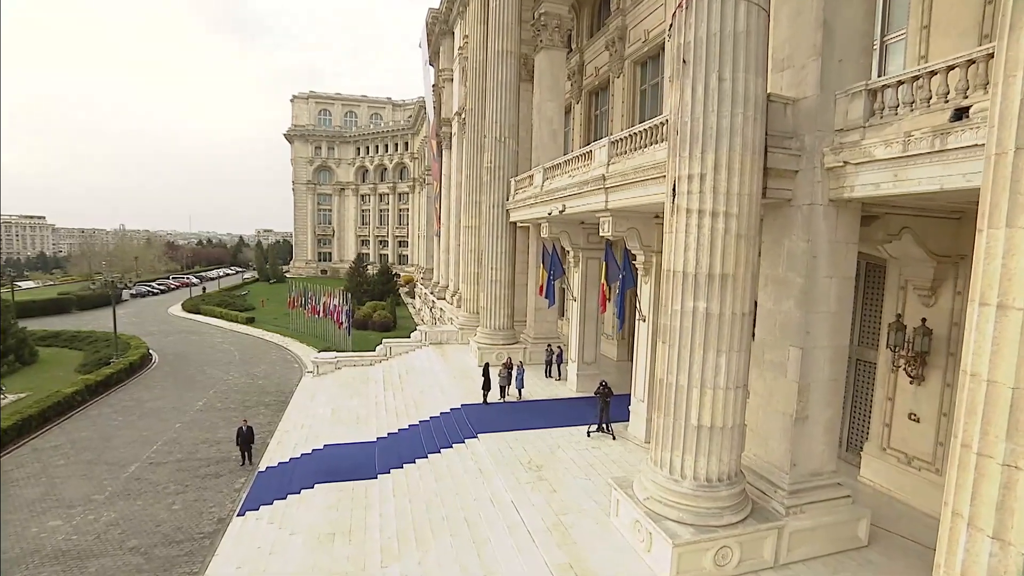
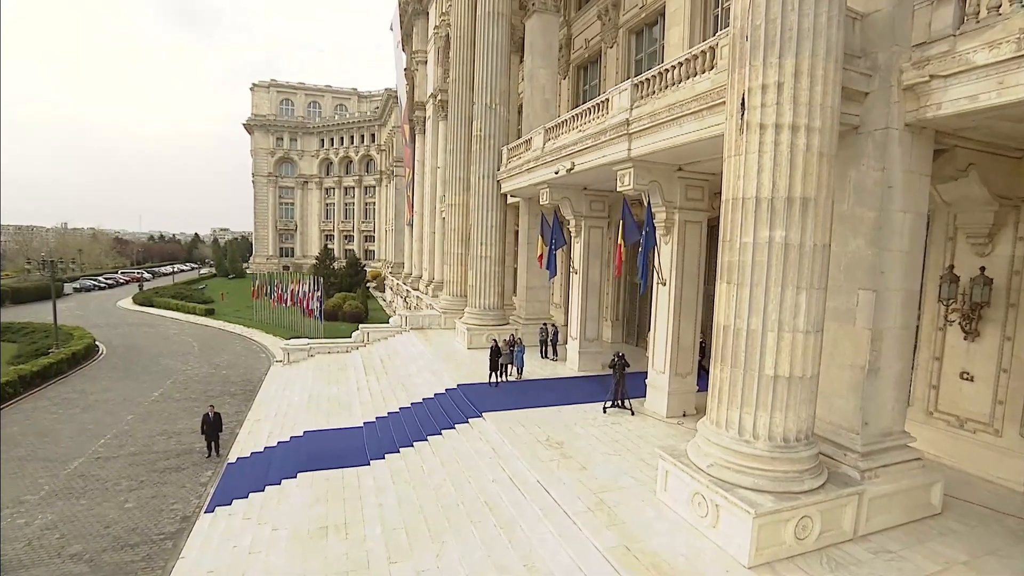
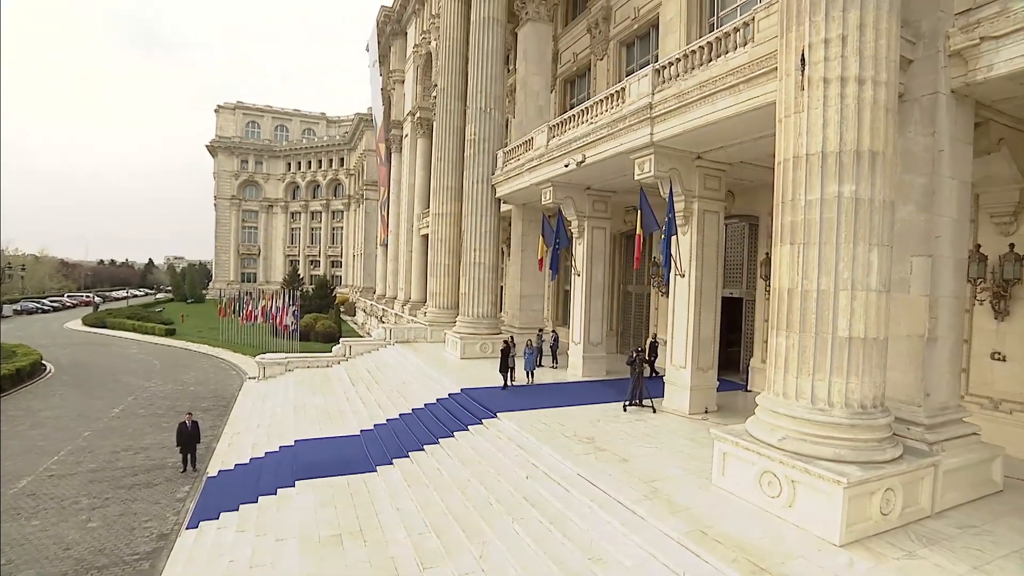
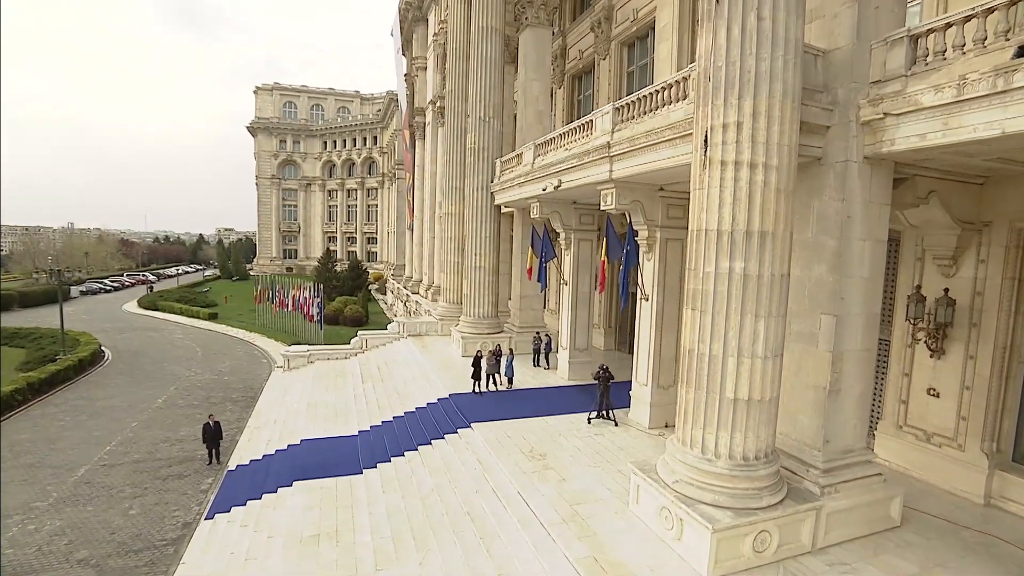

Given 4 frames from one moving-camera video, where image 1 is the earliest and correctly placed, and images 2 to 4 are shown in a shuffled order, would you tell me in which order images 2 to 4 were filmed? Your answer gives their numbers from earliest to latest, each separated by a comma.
4, 2, 3
